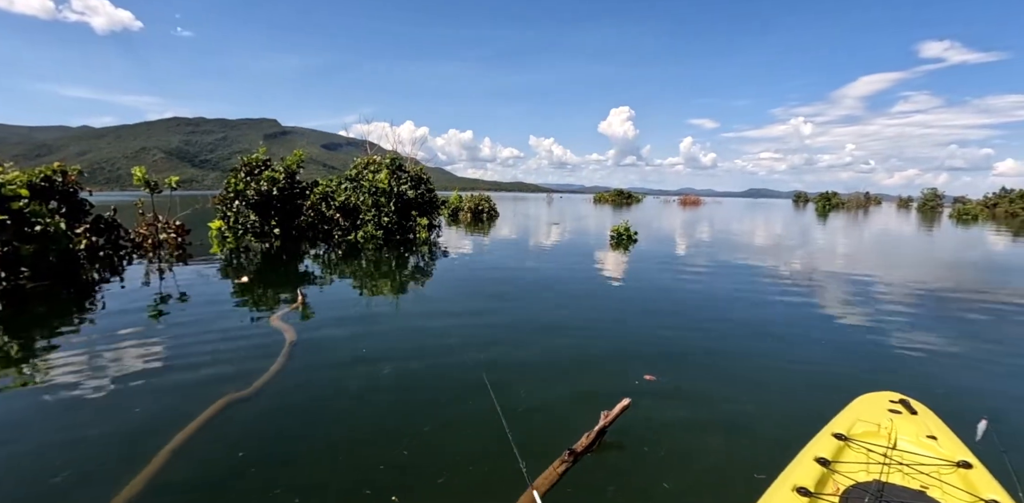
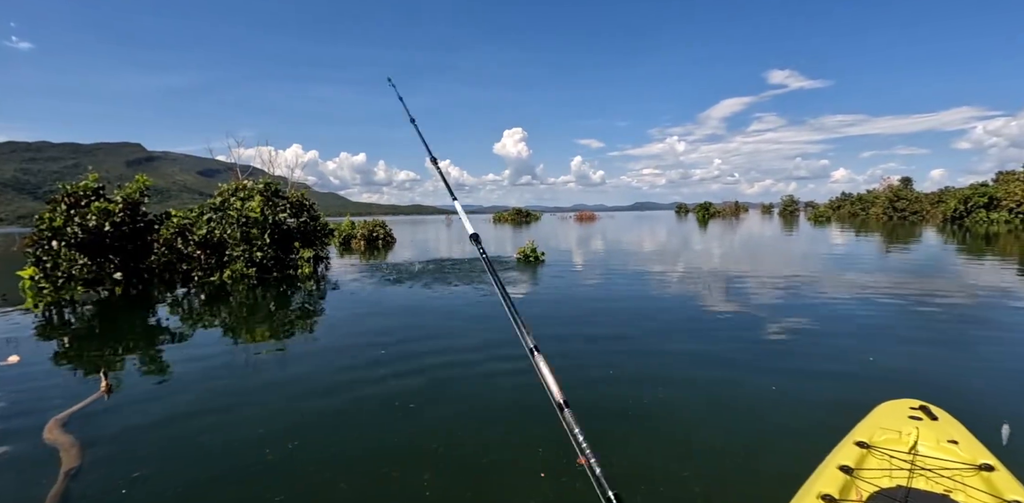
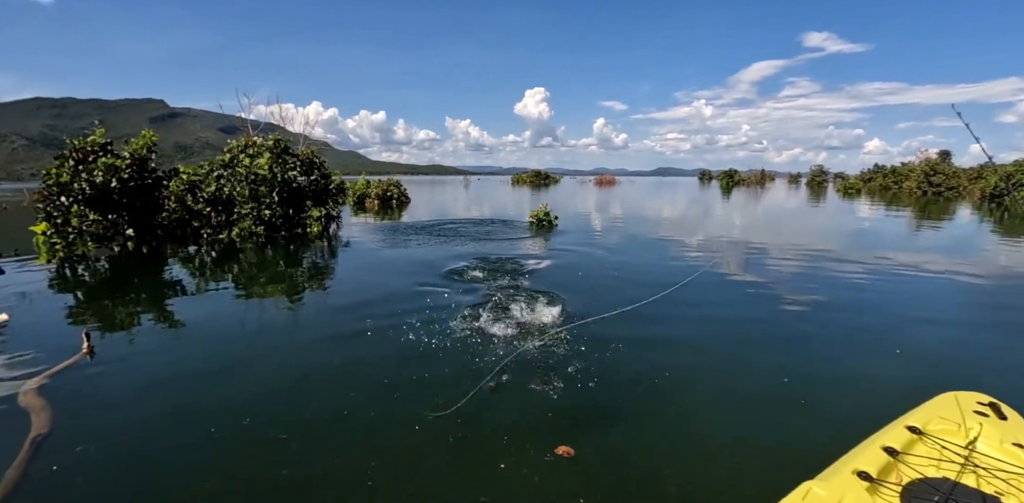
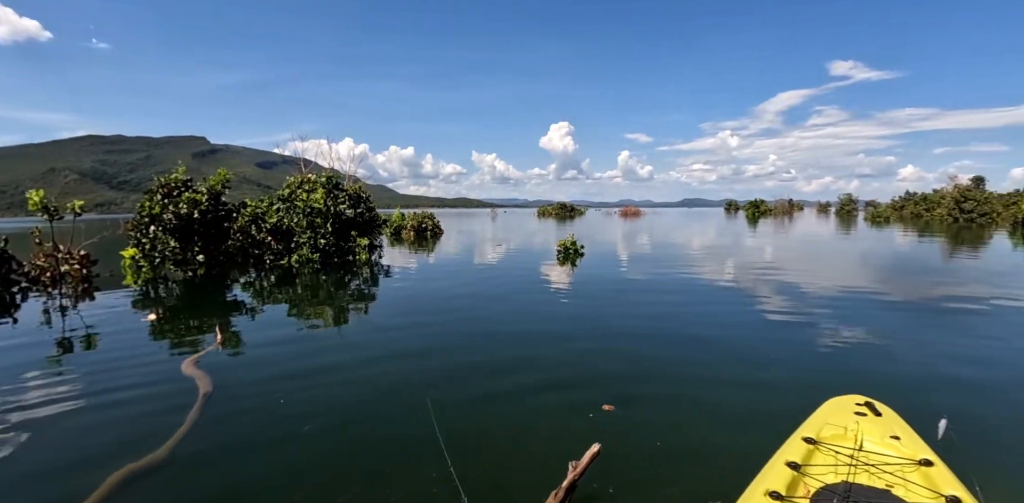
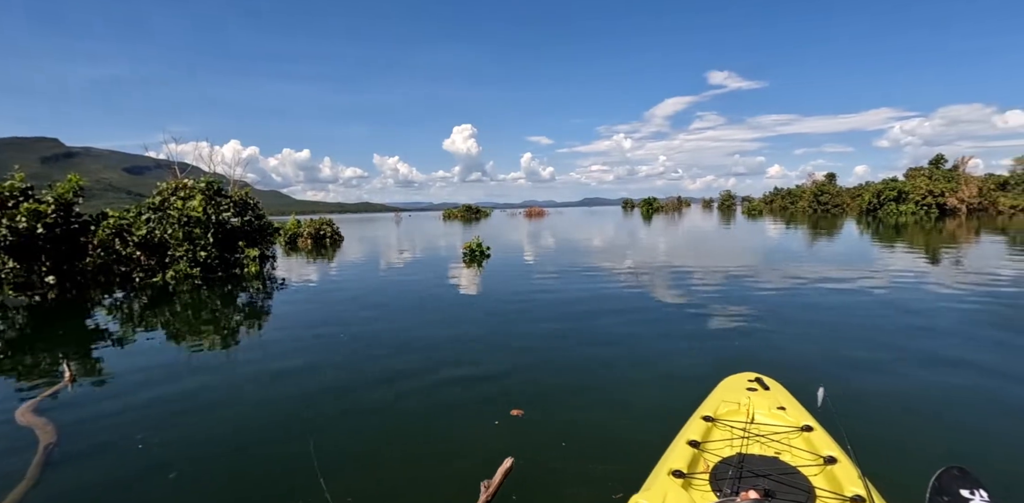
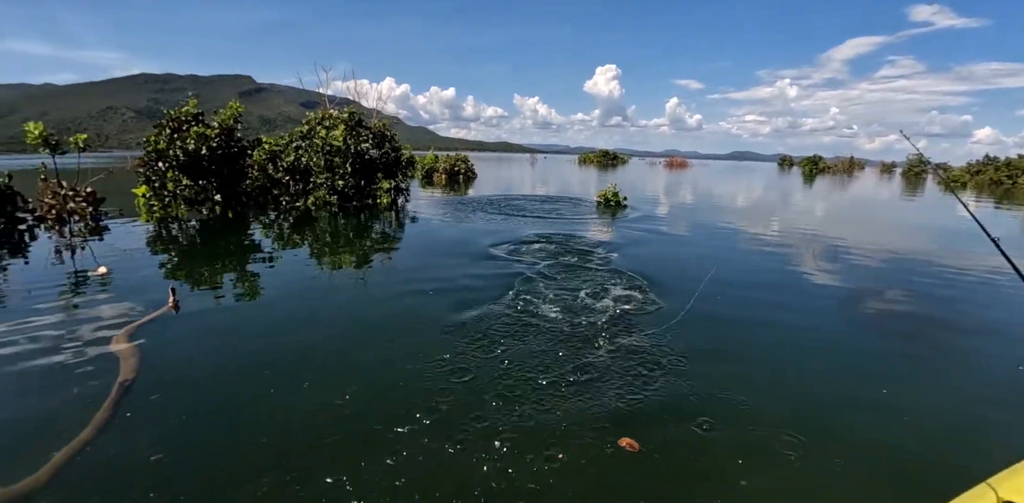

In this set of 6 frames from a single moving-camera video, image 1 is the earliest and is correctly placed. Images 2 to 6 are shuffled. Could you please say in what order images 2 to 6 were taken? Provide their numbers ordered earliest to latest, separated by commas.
4, 5, 2, 3, 6
